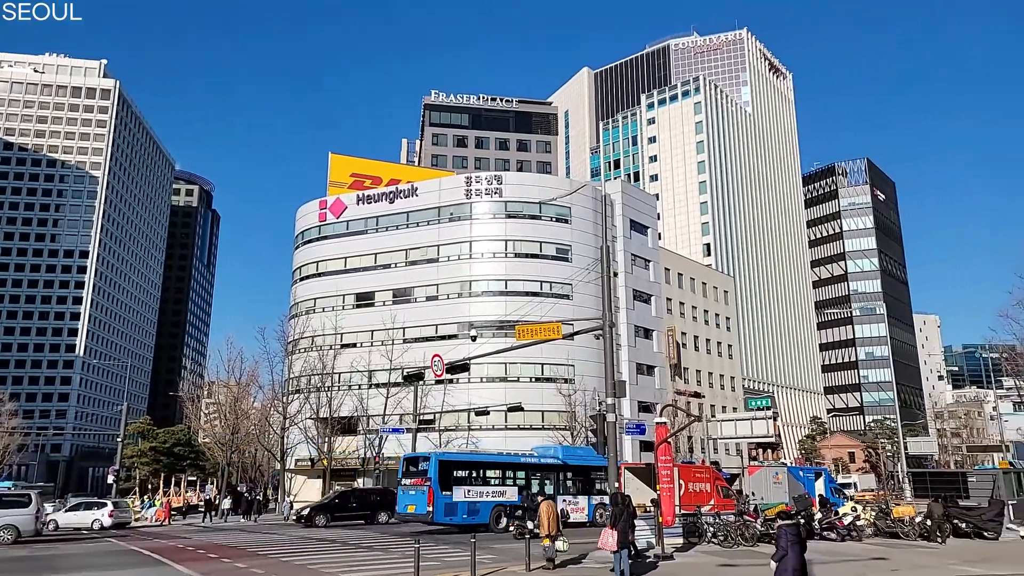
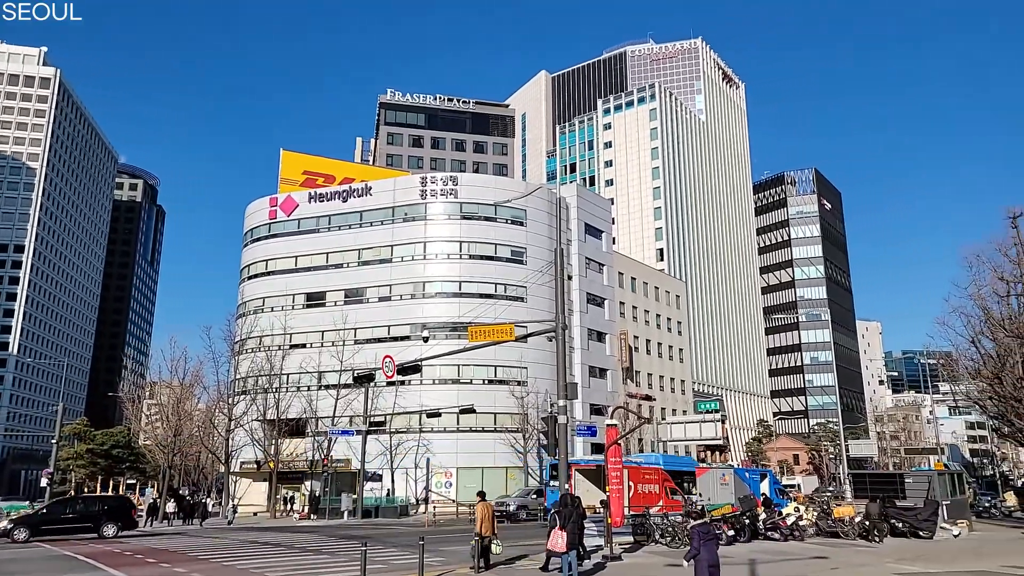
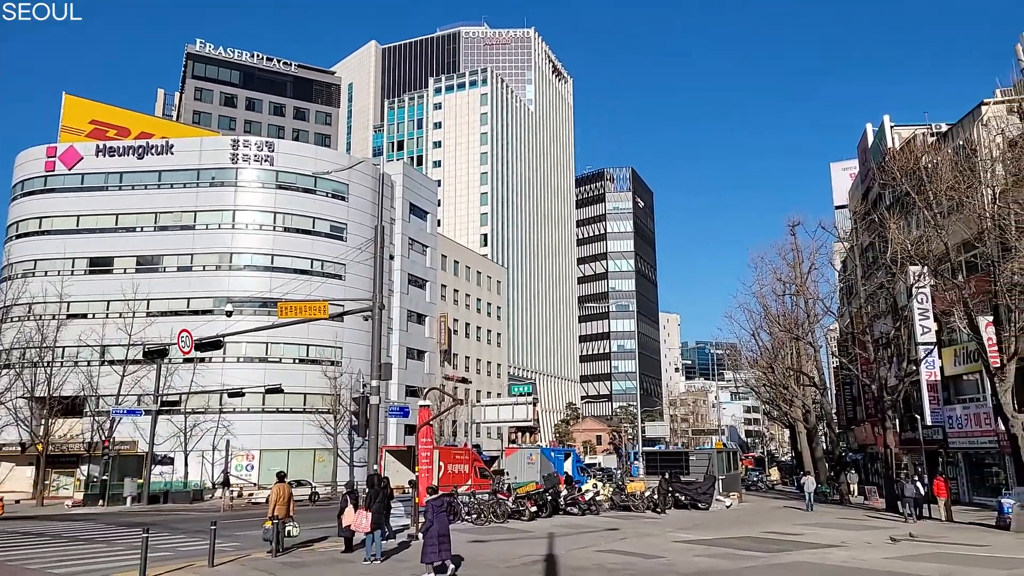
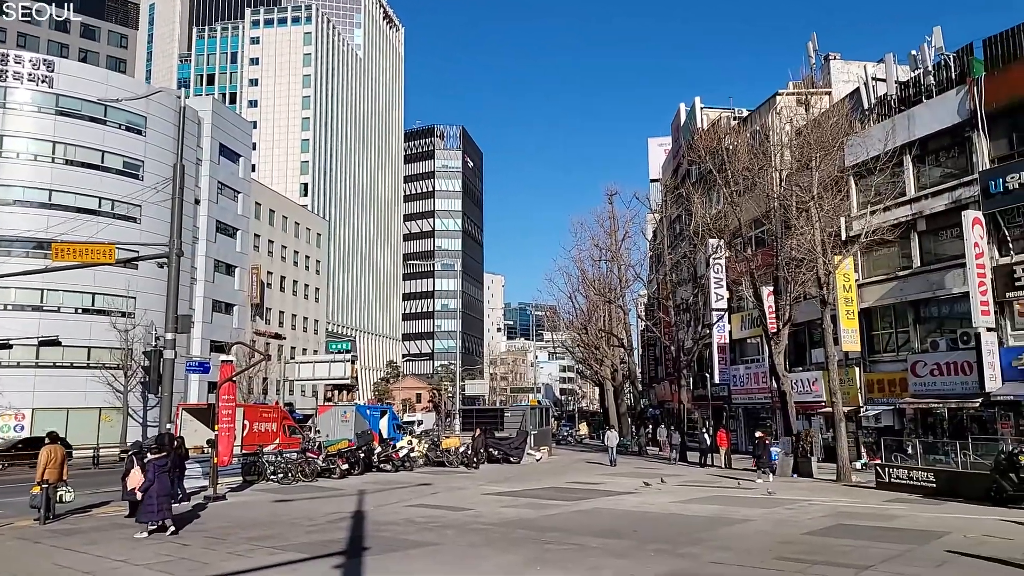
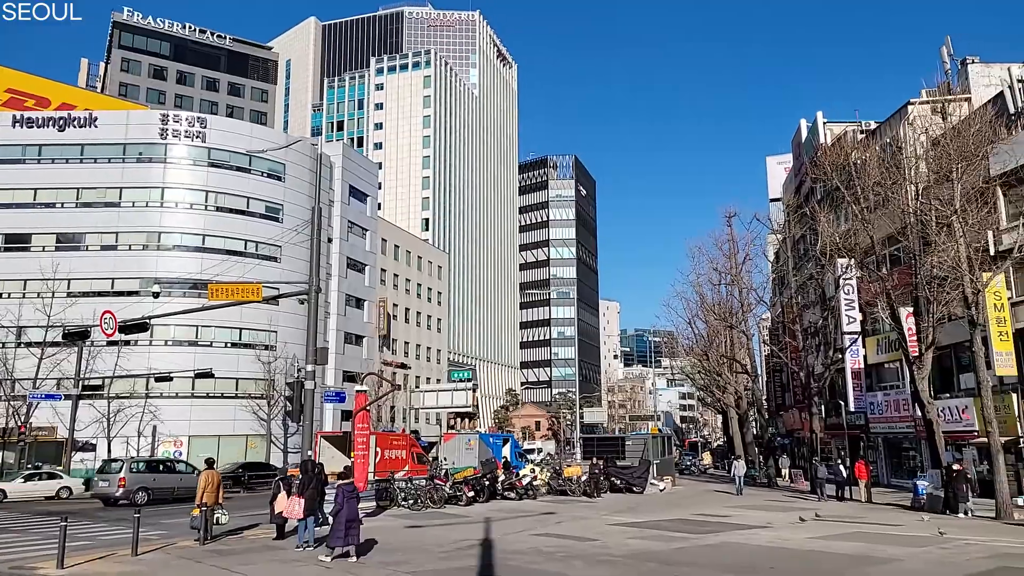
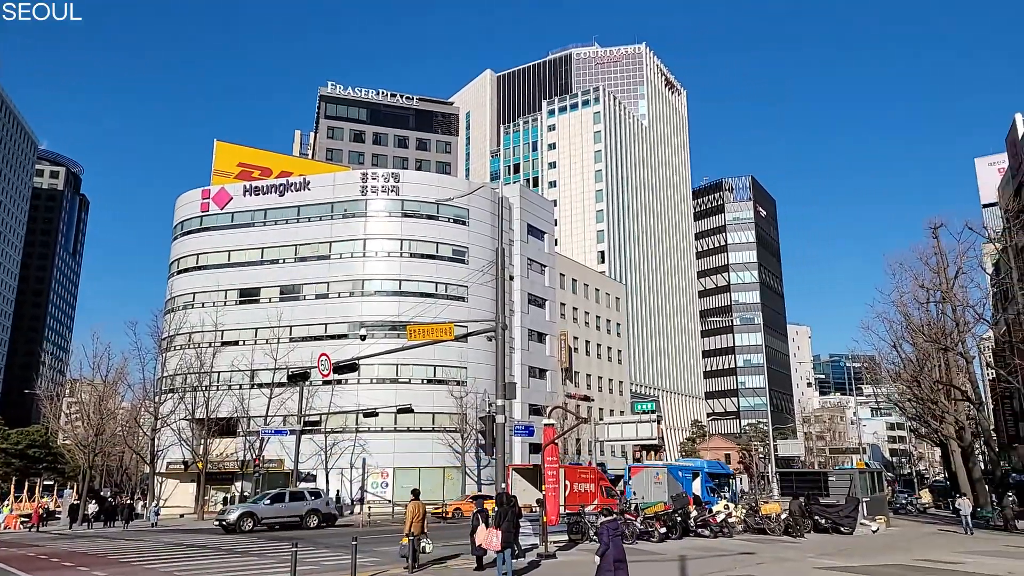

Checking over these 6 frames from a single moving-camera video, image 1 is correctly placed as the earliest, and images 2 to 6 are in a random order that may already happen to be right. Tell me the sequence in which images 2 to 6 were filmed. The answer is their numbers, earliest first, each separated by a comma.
2, 6, 3, 5, 4
